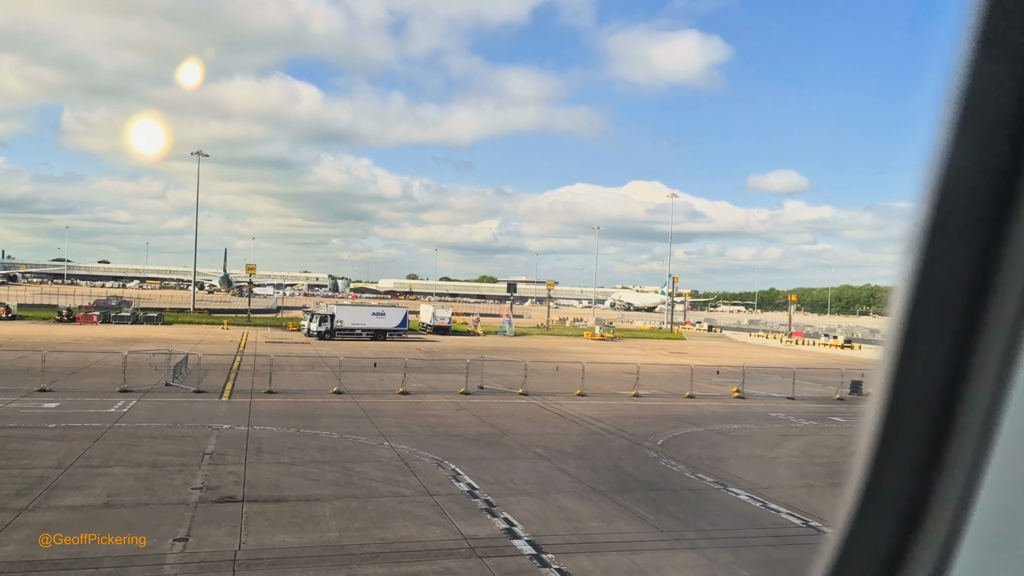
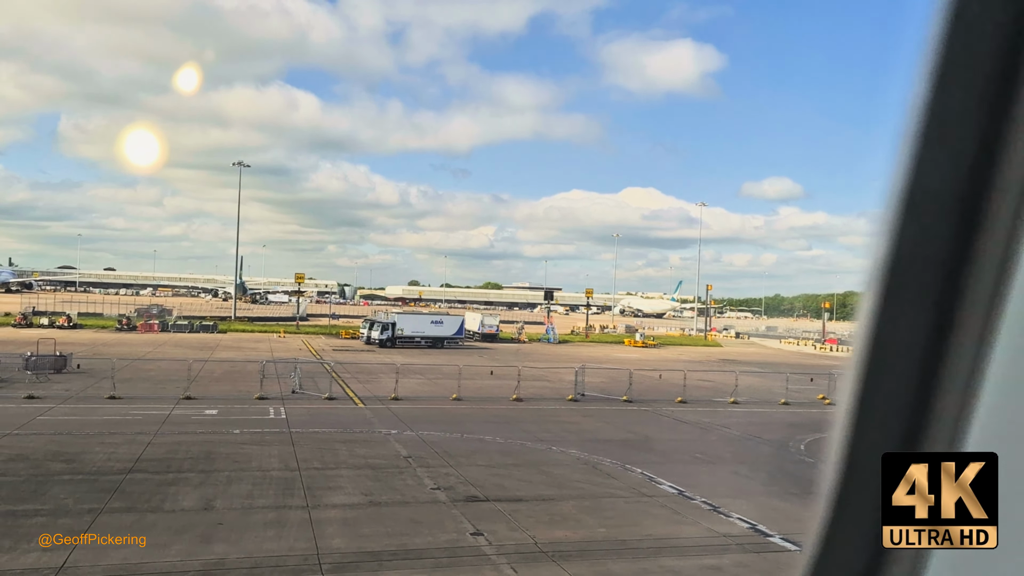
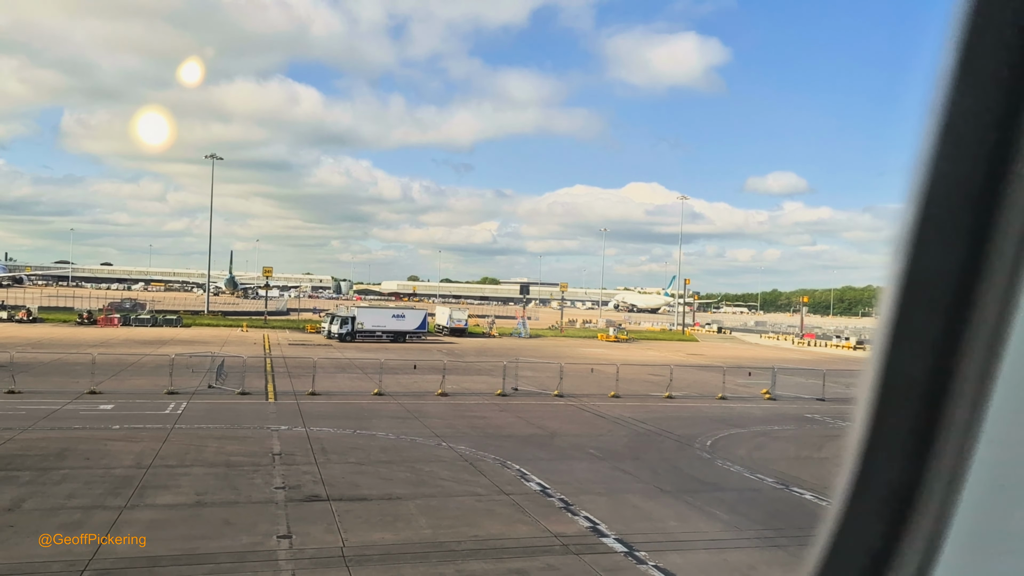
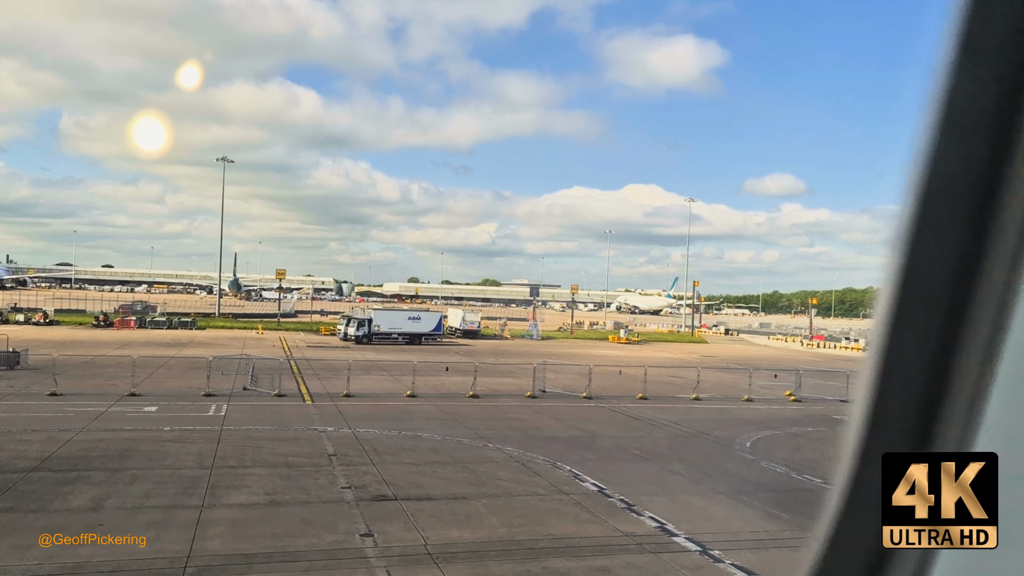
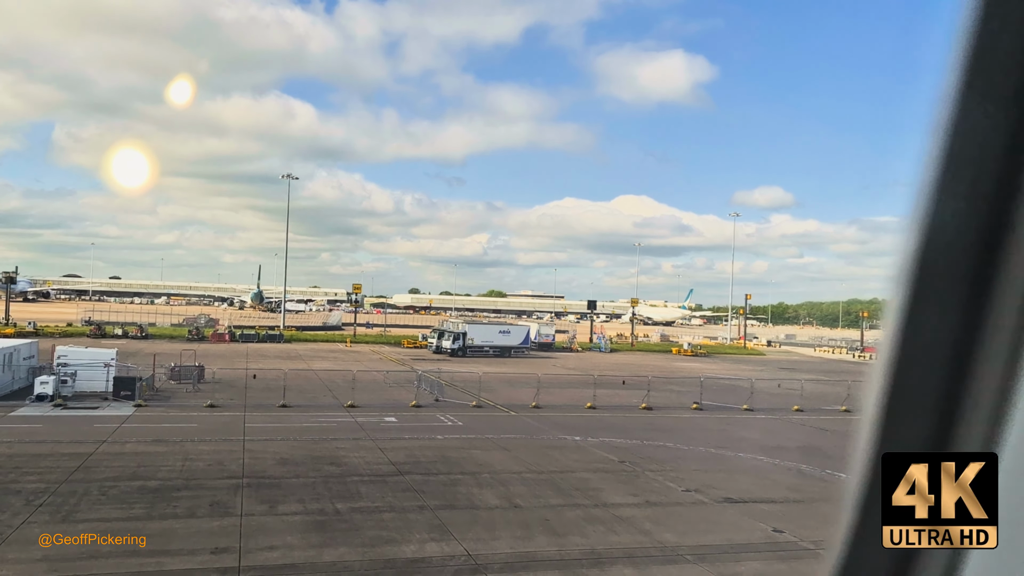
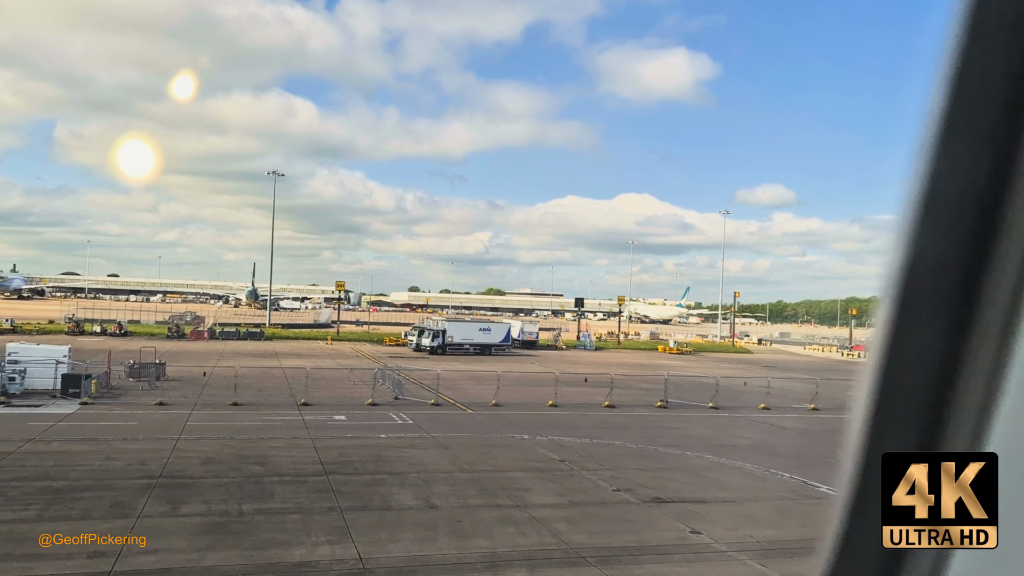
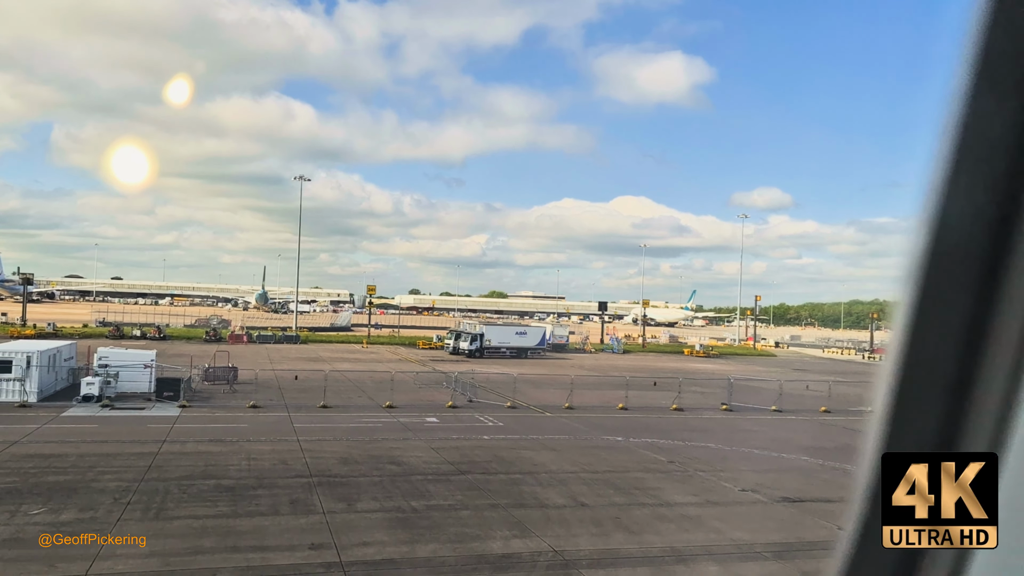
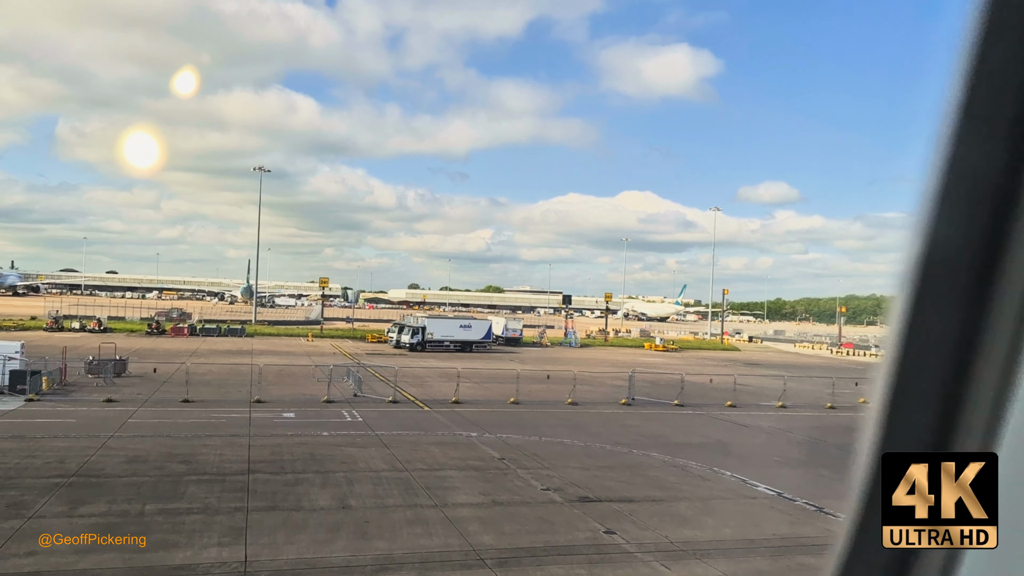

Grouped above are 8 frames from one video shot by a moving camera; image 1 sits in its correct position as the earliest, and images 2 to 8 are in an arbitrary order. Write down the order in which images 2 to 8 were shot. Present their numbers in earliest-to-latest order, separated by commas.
3, 4, 2, 8, 6, 5, 7
